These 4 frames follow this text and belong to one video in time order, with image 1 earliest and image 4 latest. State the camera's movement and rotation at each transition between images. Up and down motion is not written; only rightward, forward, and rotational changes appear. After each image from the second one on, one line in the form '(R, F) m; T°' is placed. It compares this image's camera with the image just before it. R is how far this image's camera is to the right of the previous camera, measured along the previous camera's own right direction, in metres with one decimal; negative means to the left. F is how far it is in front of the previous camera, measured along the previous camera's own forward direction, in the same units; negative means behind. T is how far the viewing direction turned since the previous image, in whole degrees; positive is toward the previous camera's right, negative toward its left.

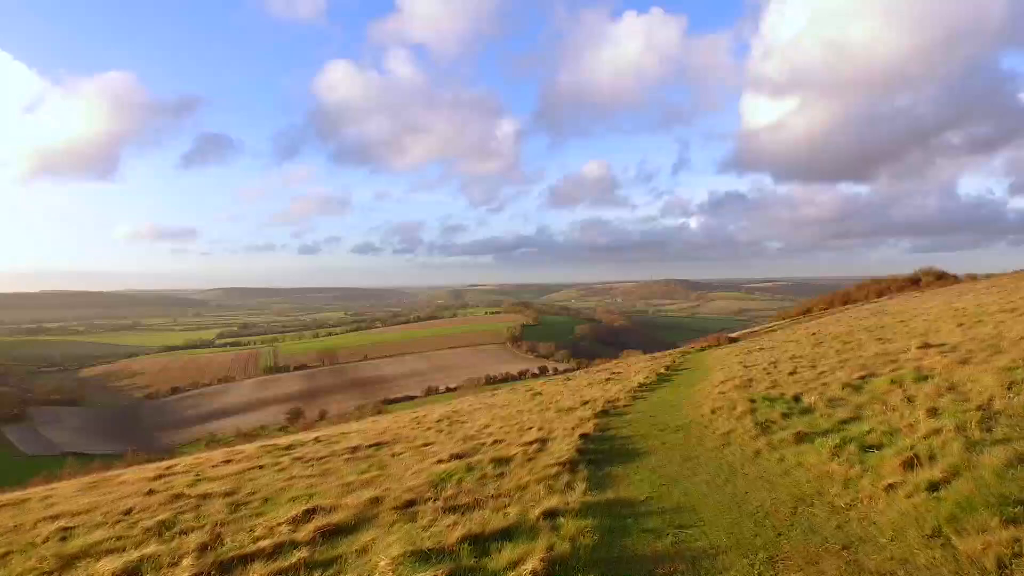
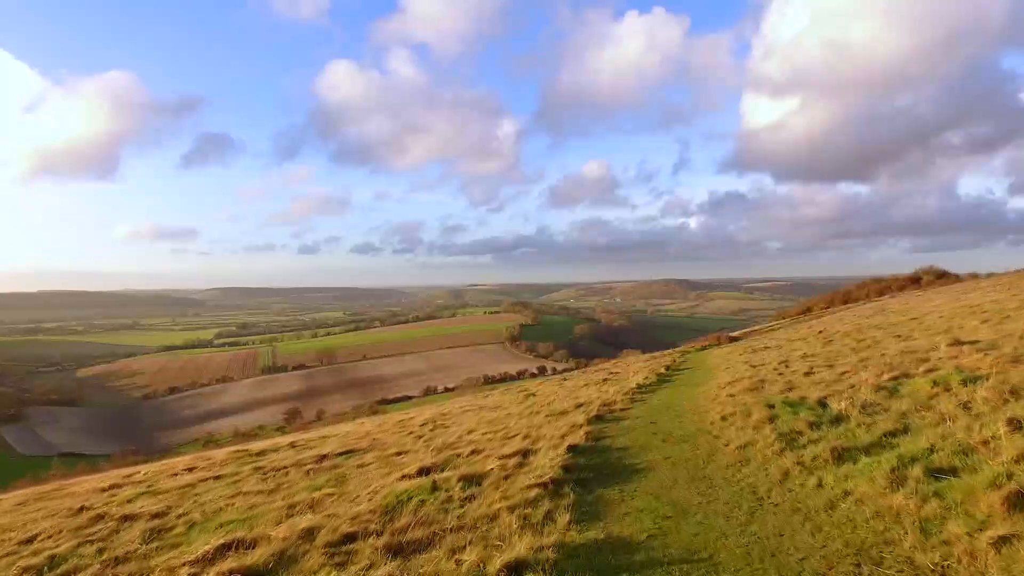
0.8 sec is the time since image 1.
(+0.2, +0.7) m; 0°
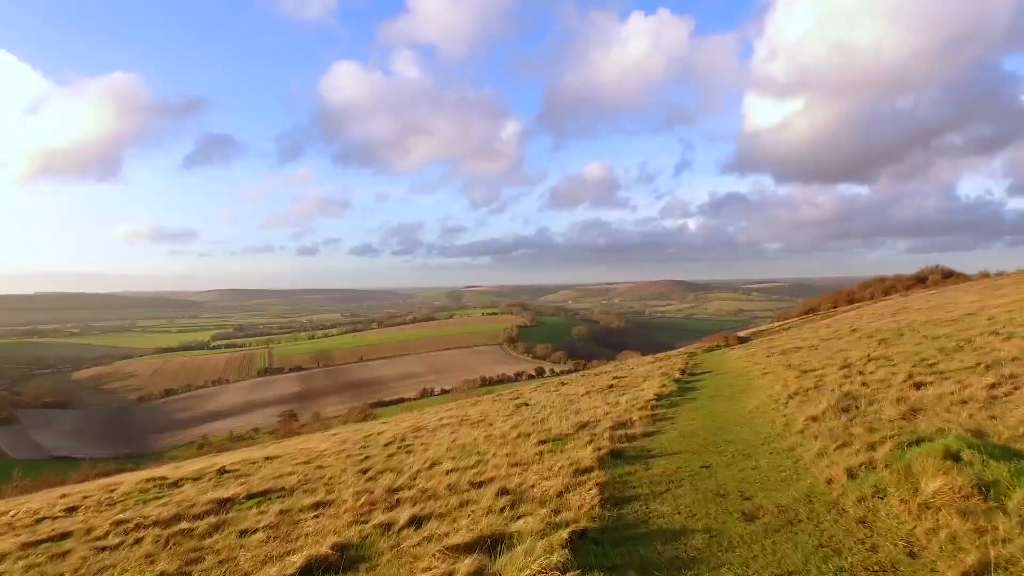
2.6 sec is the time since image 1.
(+0.2, +1.9) m; 0°
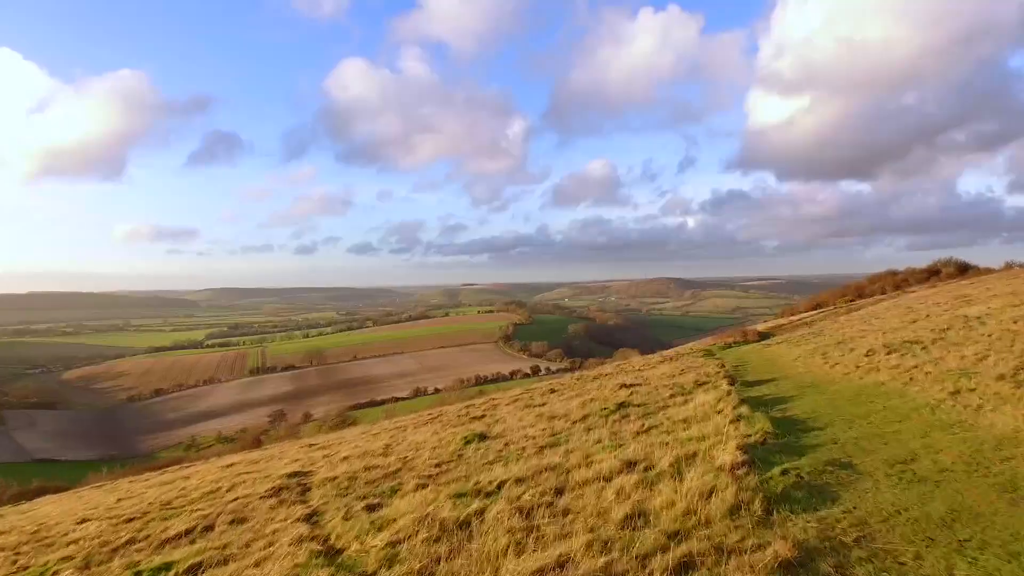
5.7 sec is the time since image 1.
(+0.7, +4.4) m; 0°
